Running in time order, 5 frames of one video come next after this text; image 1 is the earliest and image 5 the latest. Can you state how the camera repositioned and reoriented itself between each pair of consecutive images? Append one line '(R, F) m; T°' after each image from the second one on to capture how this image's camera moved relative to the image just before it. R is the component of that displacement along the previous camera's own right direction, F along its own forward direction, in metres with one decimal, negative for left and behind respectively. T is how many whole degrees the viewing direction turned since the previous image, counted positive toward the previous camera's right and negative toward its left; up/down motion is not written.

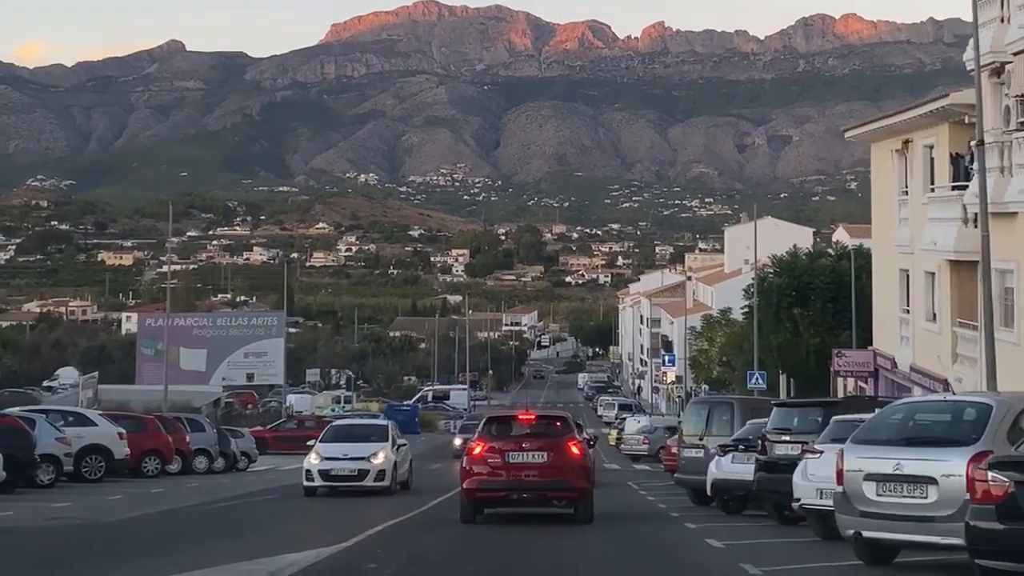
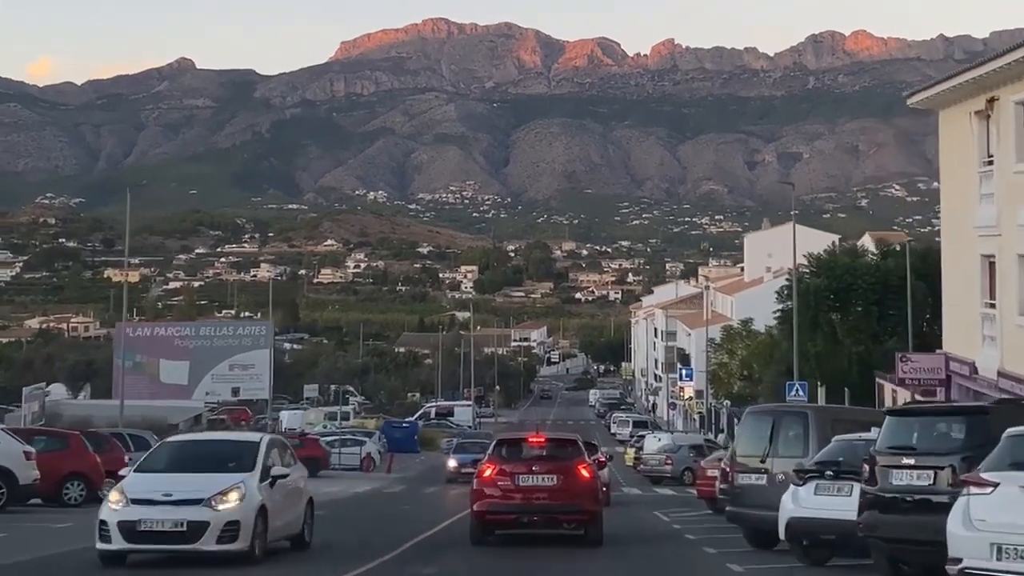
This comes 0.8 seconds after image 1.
(0.0, +1.7) m; 0°
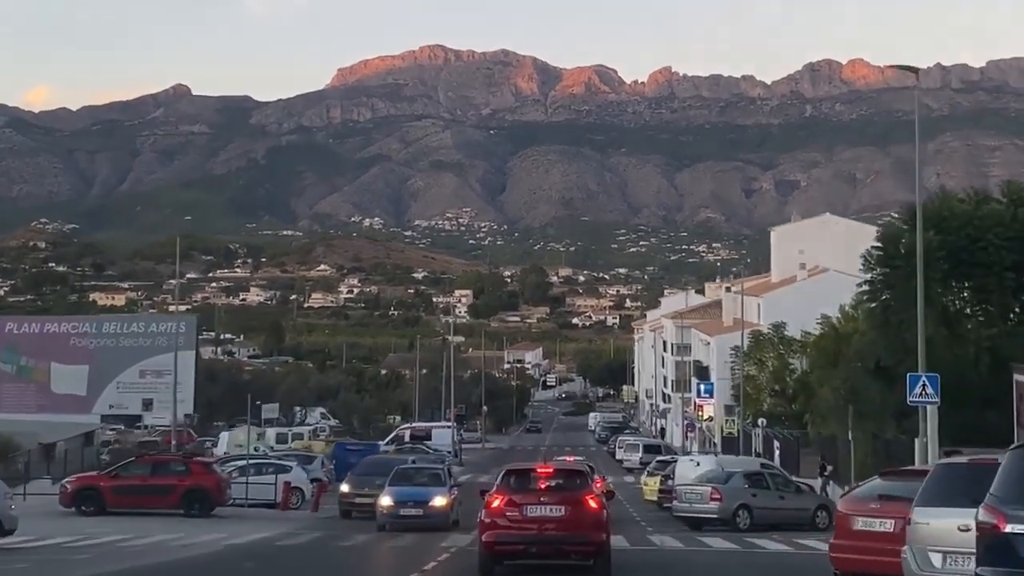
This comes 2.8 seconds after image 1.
(+0.2, +4.4) m; 0°
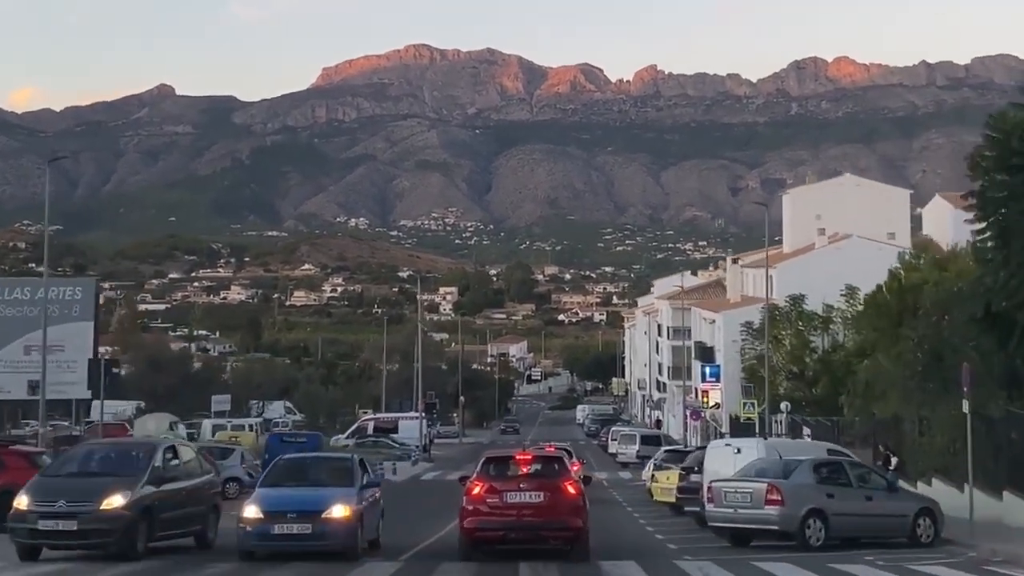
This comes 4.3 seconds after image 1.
(+0.2, +3.1) m; +1°
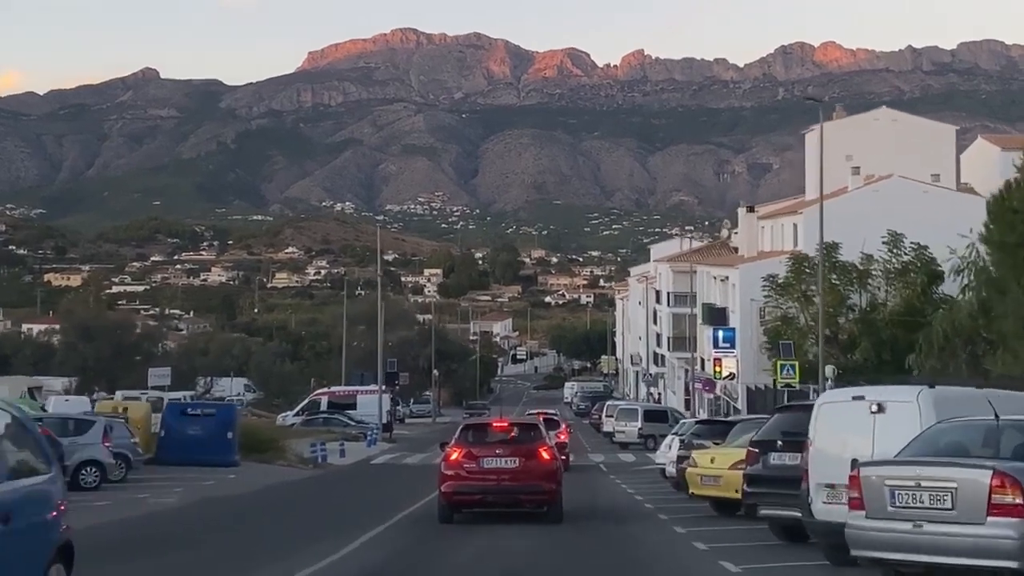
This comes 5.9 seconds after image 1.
(+0.1, +3.3) m; +1°
